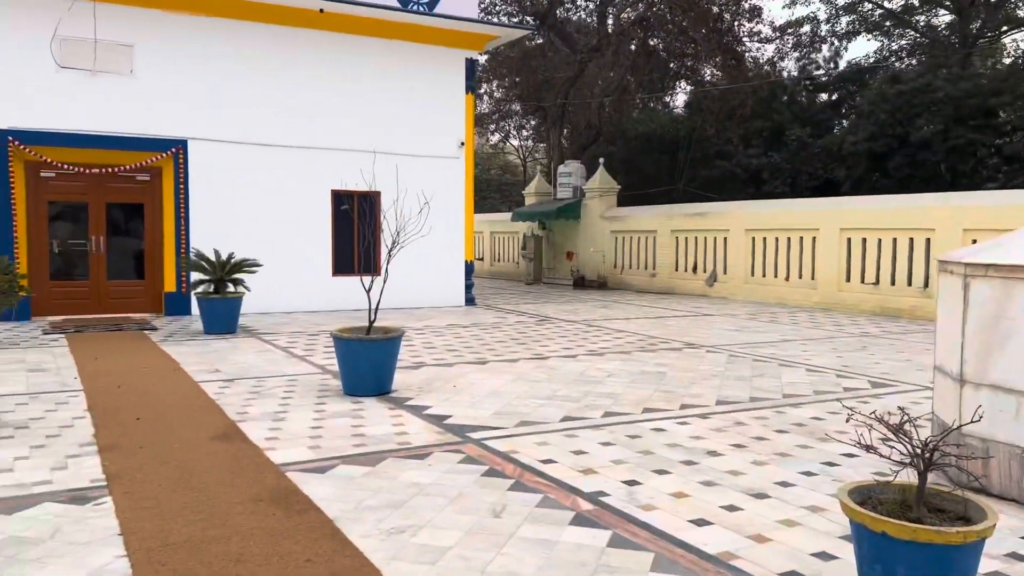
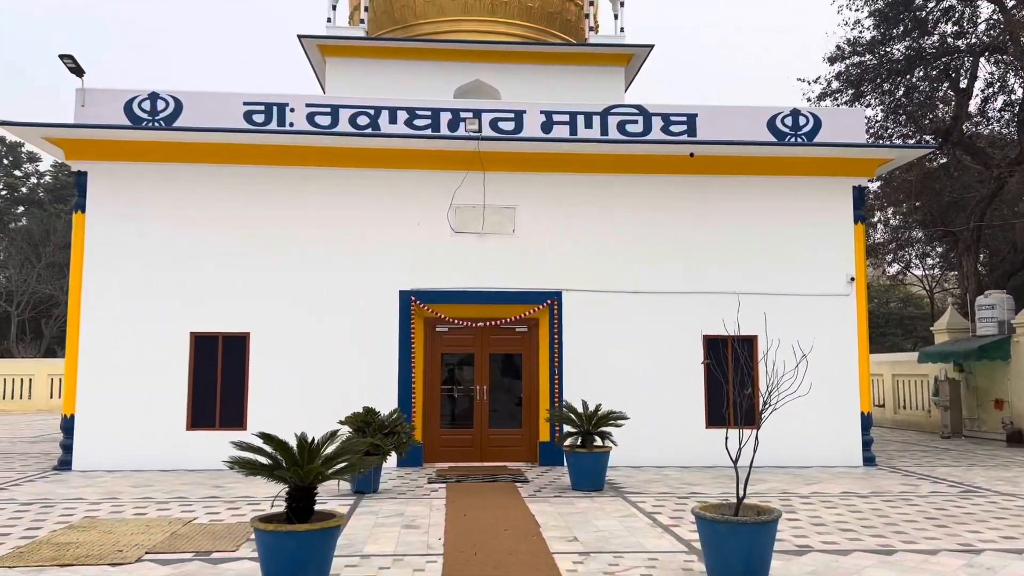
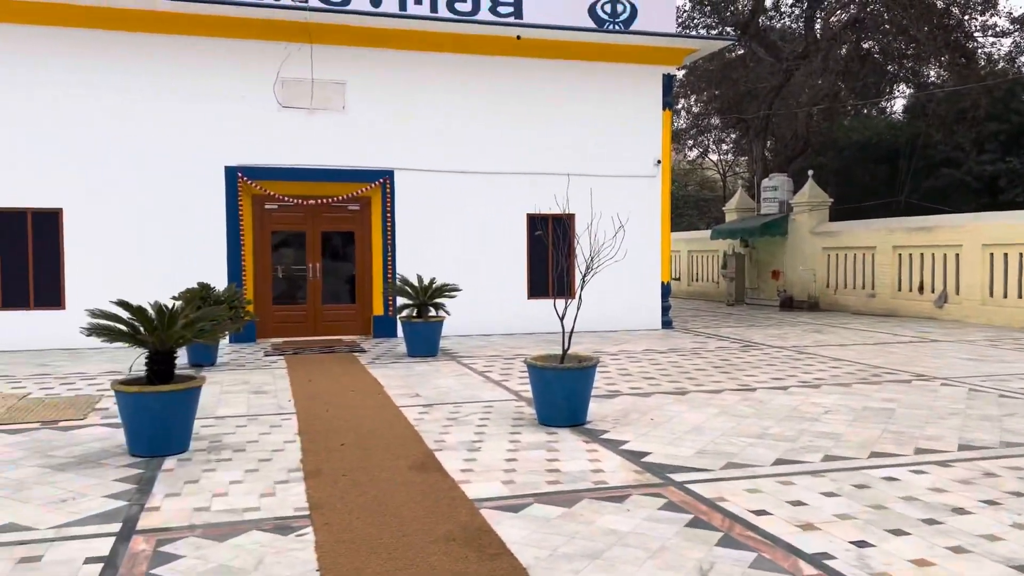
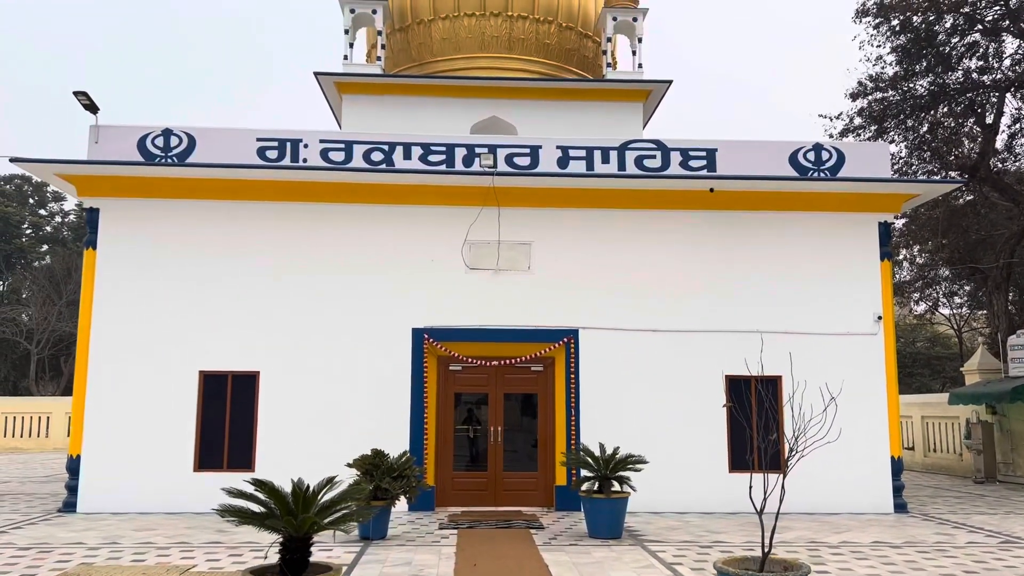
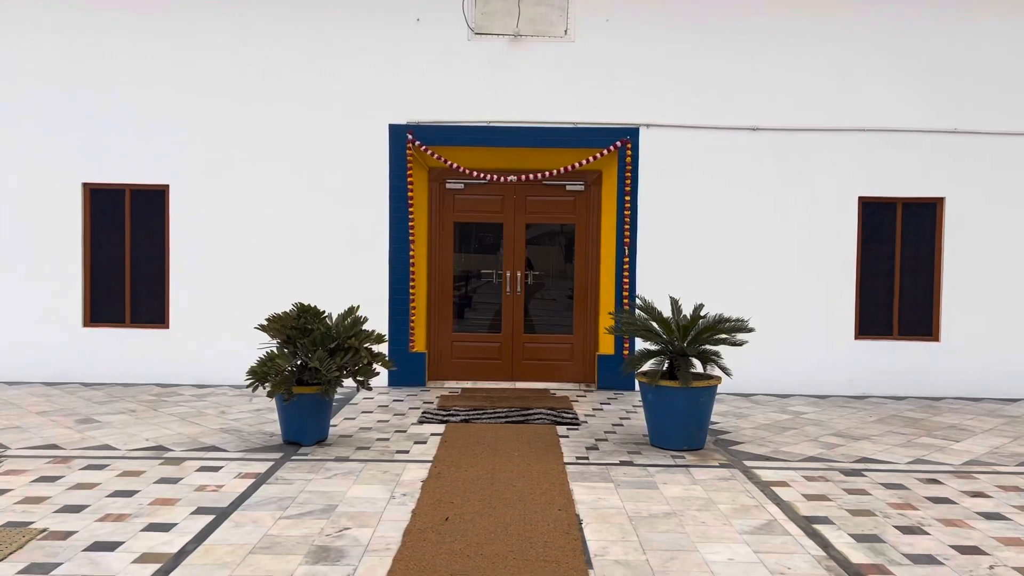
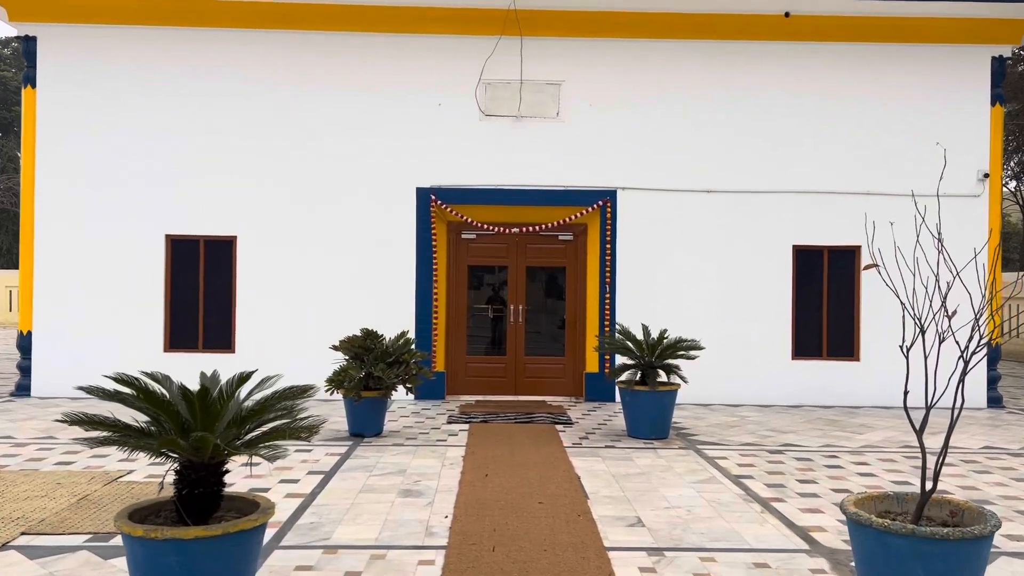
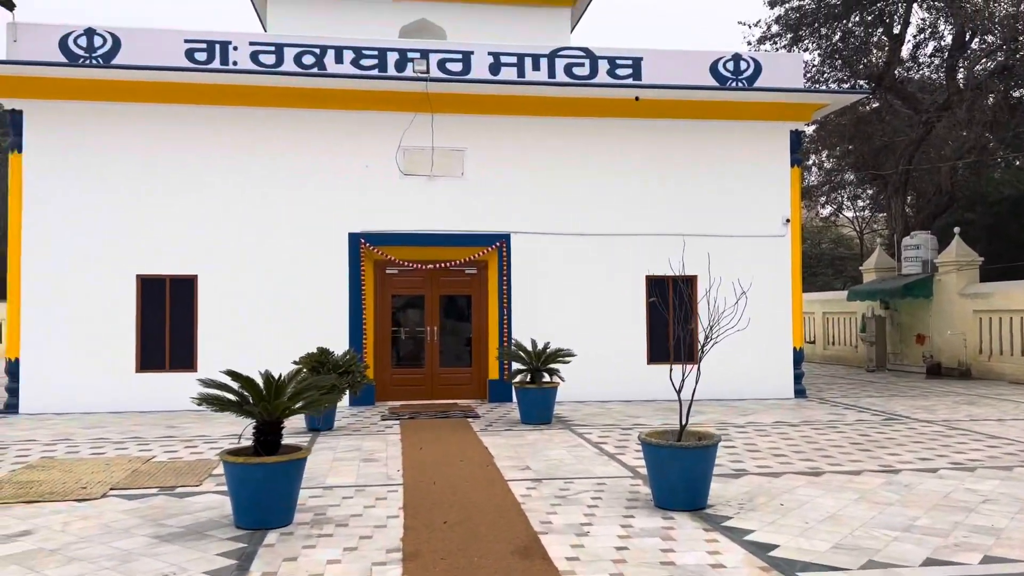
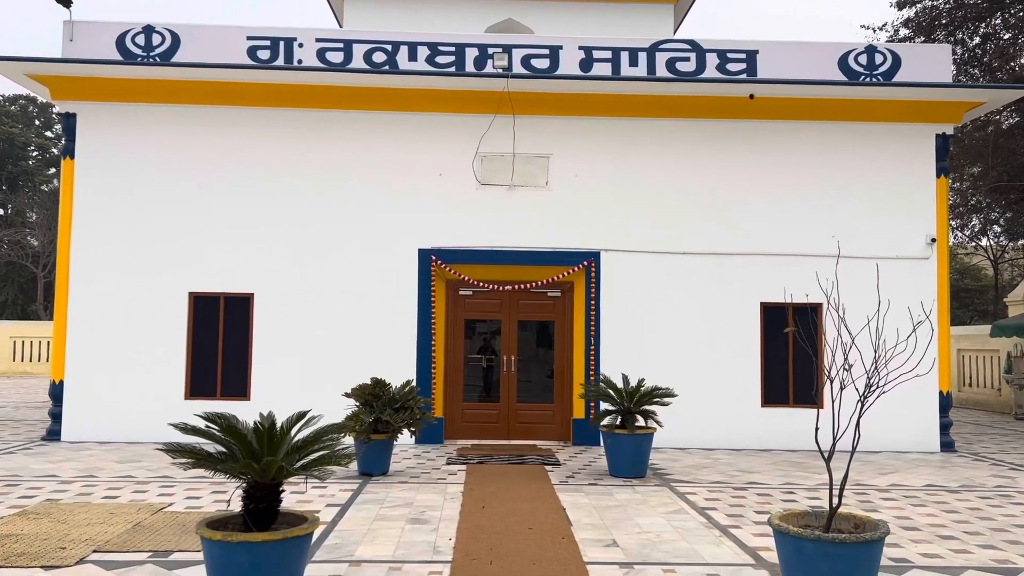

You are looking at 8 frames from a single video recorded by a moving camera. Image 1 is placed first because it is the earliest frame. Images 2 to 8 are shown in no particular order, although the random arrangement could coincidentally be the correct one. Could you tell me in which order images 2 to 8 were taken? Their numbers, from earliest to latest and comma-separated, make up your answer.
3, 7, 2, 4, 8, 6, 5
